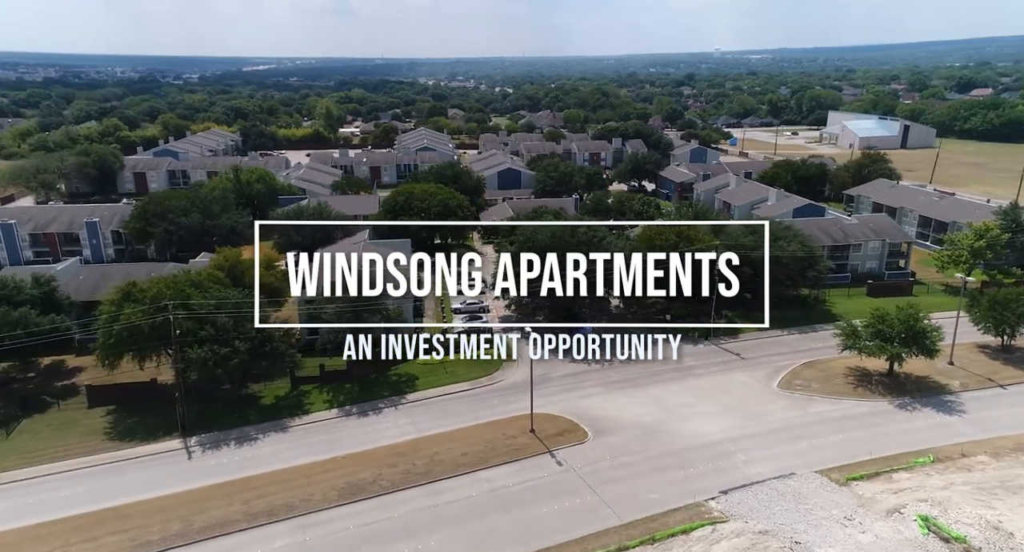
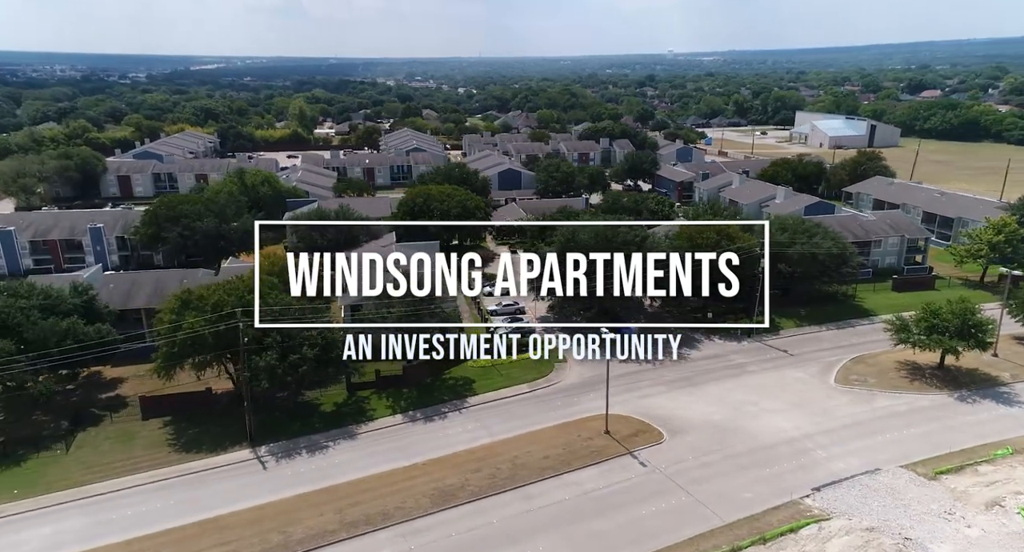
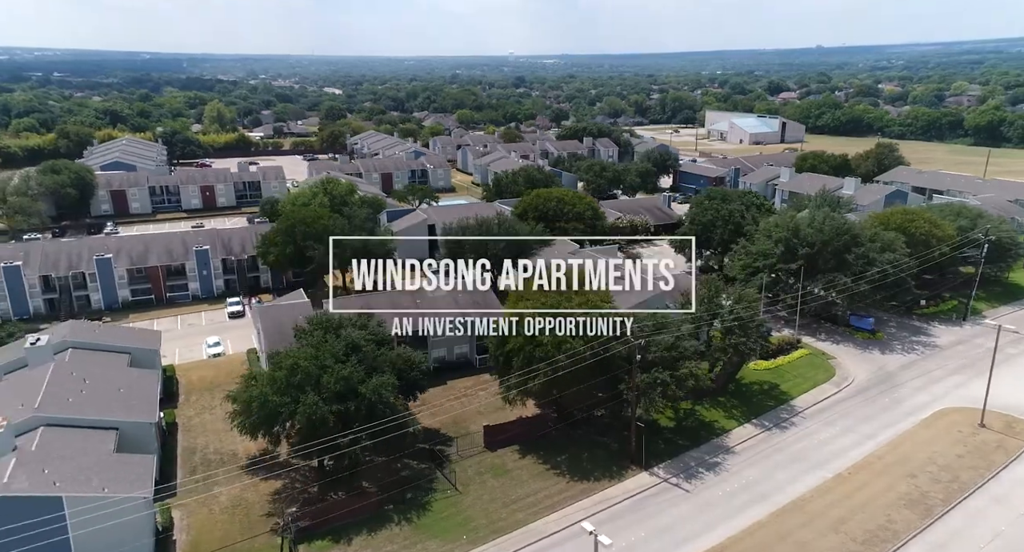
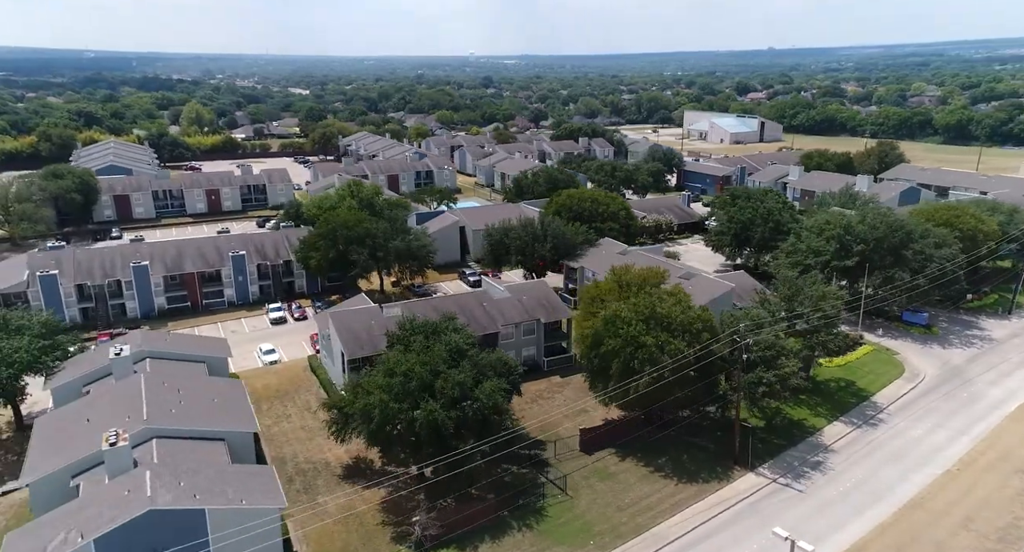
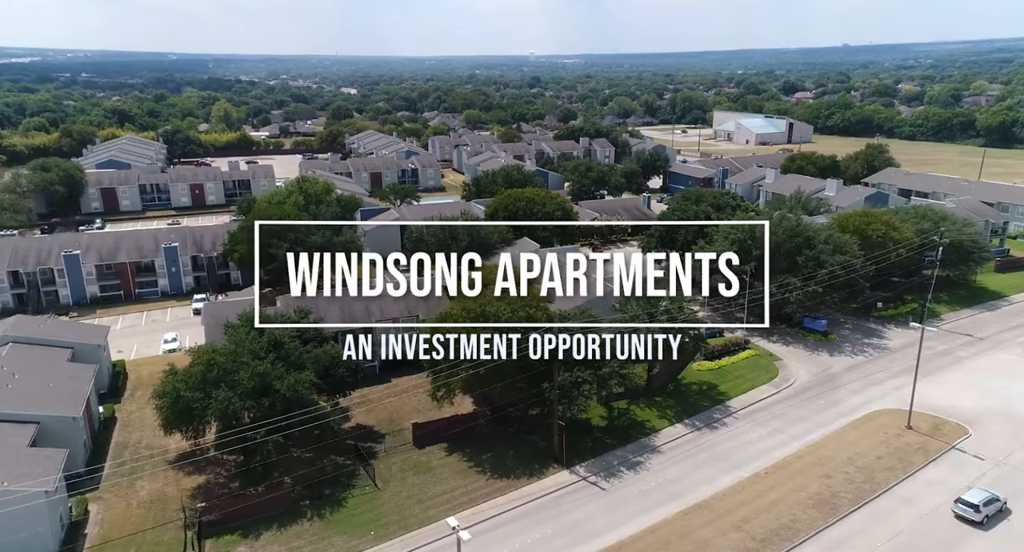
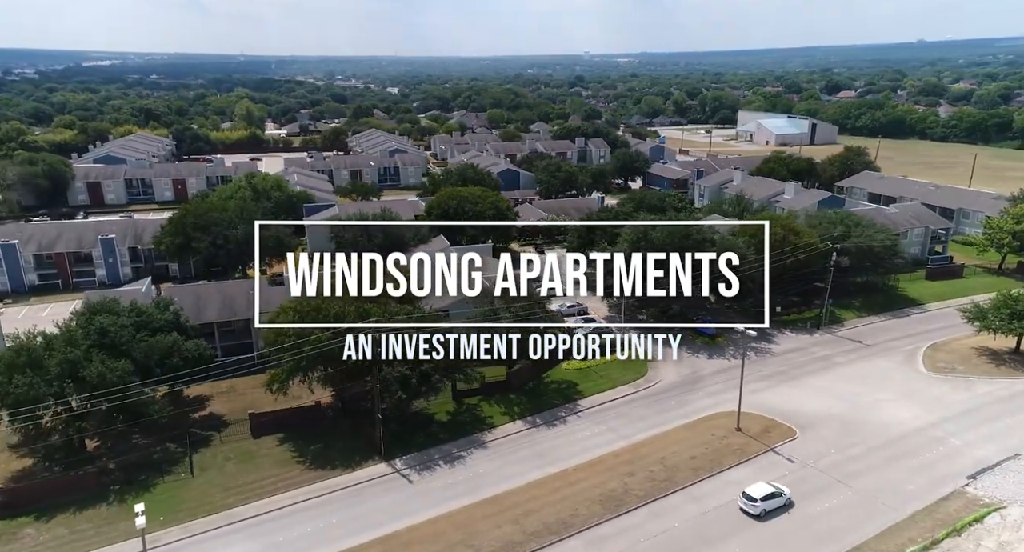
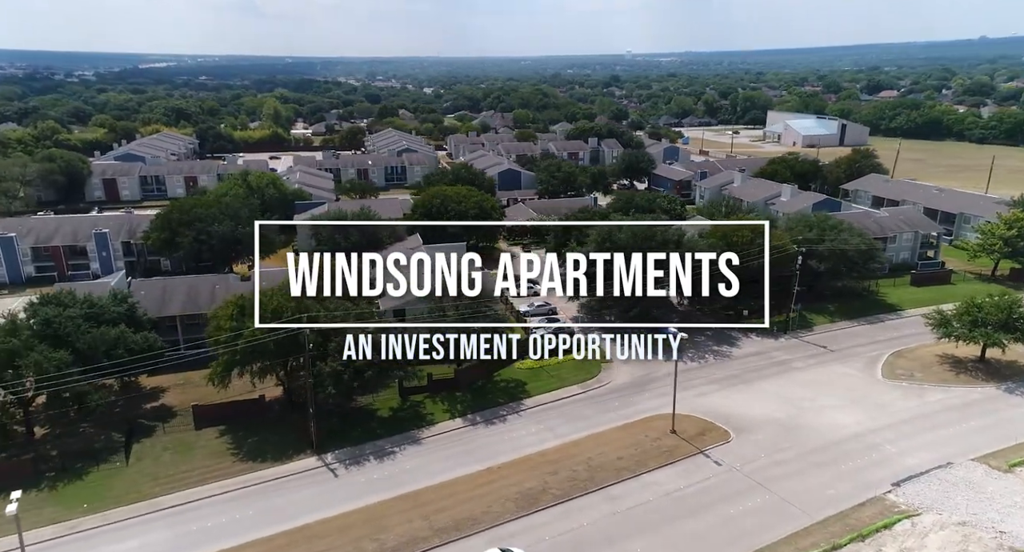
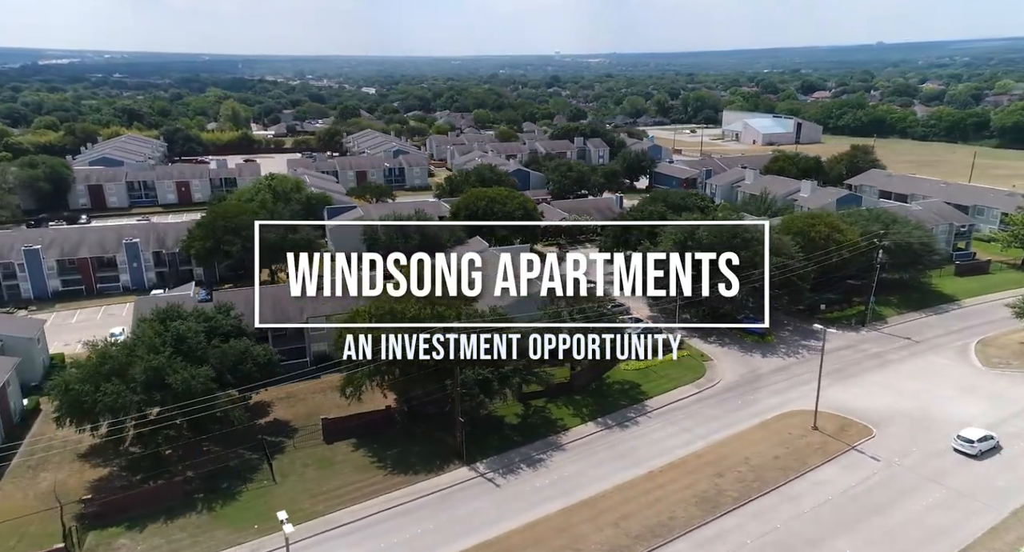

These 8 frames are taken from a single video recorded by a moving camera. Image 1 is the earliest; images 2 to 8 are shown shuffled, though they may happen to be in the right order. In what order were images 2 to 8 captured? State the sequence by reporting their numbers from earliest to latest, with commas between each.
2, 7, 6, 8, 5, 3, 4
